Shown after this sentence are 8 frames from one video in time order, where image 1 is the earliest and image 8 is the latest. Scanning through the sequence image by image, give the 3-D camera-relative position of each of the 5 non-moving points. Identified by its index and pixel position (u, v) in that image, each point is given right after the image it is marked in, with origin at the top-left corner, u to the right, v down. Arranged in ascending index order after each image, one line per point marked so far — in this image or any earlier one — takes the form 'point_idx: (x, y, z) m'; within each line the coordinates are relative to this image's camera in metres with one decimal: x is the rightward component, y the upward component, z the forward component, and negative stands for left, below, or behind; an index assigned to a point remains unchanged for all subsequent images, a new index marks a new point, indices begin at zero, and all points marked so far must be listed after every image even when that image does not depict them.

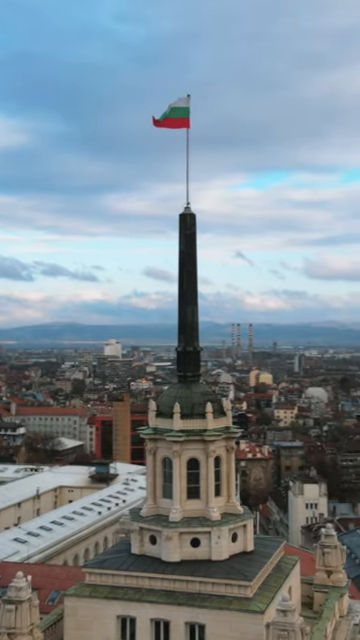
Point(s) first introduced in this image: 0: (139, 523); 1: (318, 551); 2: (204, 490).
0: (-0.8, -4.0, +14.9) m
1: (+3.3, -5.4, +17.9) m
2: (+0.5, -3.4, +15.0) m
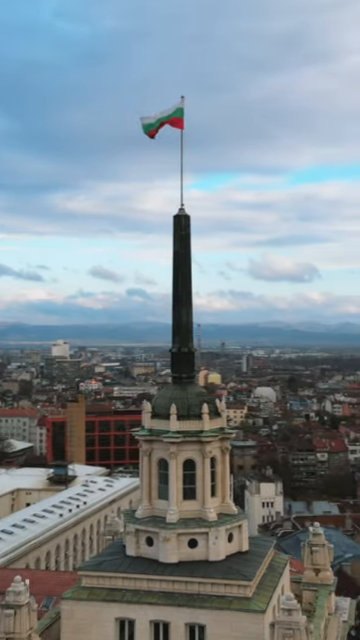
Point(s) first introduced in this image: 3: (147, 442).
0: (-0.9, -4.0, +14.9) m
1: (+3.0, -5.5, +18.1) m
2: (+0.4, -3.4, +15.0) m
3: (-0.7, -2.5, +15.3) m
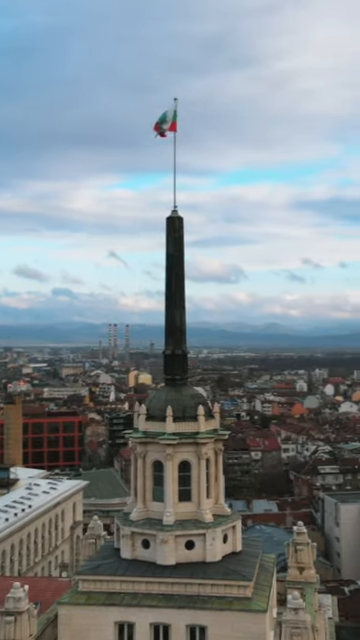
0: (-1.0, -4.1, +14.8) m
1: (+2.7, -5.5, +18.3) m
2: (+0.3, -3.4, +15.0) m
3: (-0.8, -2.5, +15.2) m
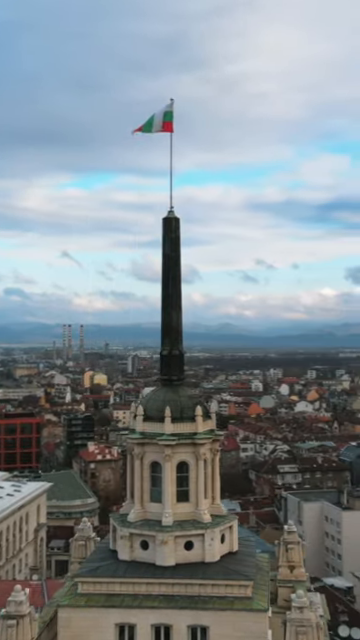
0: (-1.0, -4.1, +14.8) m
1: (+2.5, -5.5, +18.4) m
2: (+0.3, -3.4, +15.0) m
3: (-0.8, -2.5, +15.2) m
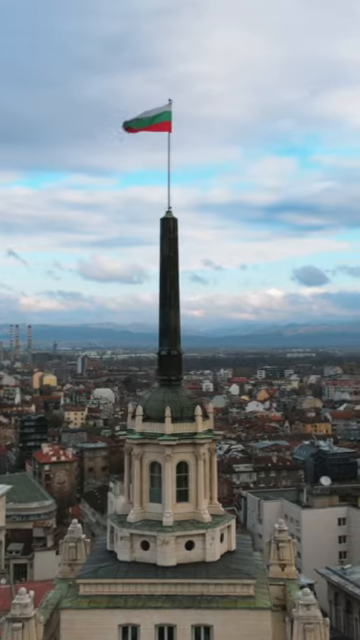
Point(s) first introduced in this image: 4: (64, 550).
0: (-1.0, -4.1, +14.7) m
1: (+2.3, -5.5, +18.6) m
2: (+0.3, -3.4, +15.1) m
3: (-0.8, -2.5, +15.2) m
4: (-2.9, -5.7, +18.7) m
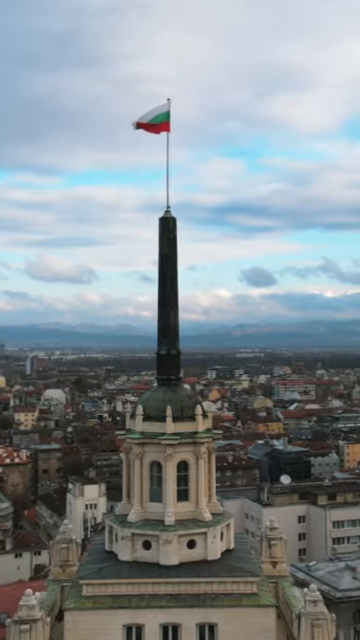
0: (-1.0, -4.1, +14.7) m
1: (+2.1, -5.5, +18.7) m
2: (+0.3, -3.4, +15.1) m
3: (-0.8, -2.5, +15.1) m
4: (-3.1, -5.7, +18.6) m
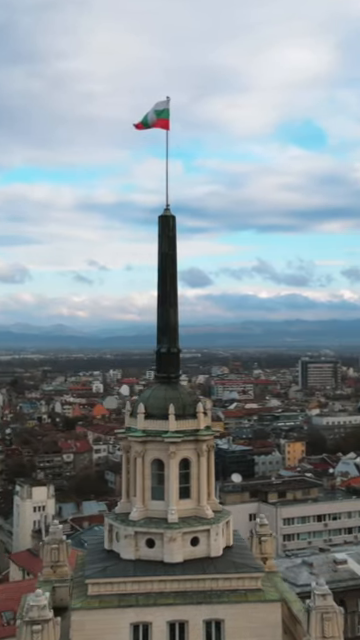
0: (-0.9, -4.0, +14.7) m
1: (+1.9, -5.5, +18.9) m
2: (+0.3, -3.4, +15.2) m
3: (-0.8, -2.5, +15.1) m
4: (-3.3, -5.6, +18.4) m
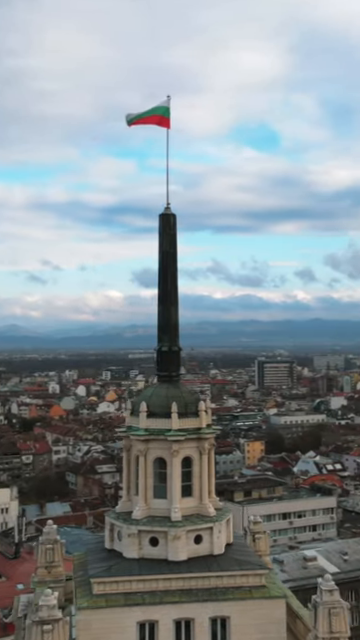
0: (-0.8, -4.0, +14.7) m
1: (+1.7, -5.5, +19.0) m
2: (+0.3, -3.4, +15.2) m
3: (-0.7, -2.4, +15.1) m
4: (-3.4, -5.6, +18.3) m
